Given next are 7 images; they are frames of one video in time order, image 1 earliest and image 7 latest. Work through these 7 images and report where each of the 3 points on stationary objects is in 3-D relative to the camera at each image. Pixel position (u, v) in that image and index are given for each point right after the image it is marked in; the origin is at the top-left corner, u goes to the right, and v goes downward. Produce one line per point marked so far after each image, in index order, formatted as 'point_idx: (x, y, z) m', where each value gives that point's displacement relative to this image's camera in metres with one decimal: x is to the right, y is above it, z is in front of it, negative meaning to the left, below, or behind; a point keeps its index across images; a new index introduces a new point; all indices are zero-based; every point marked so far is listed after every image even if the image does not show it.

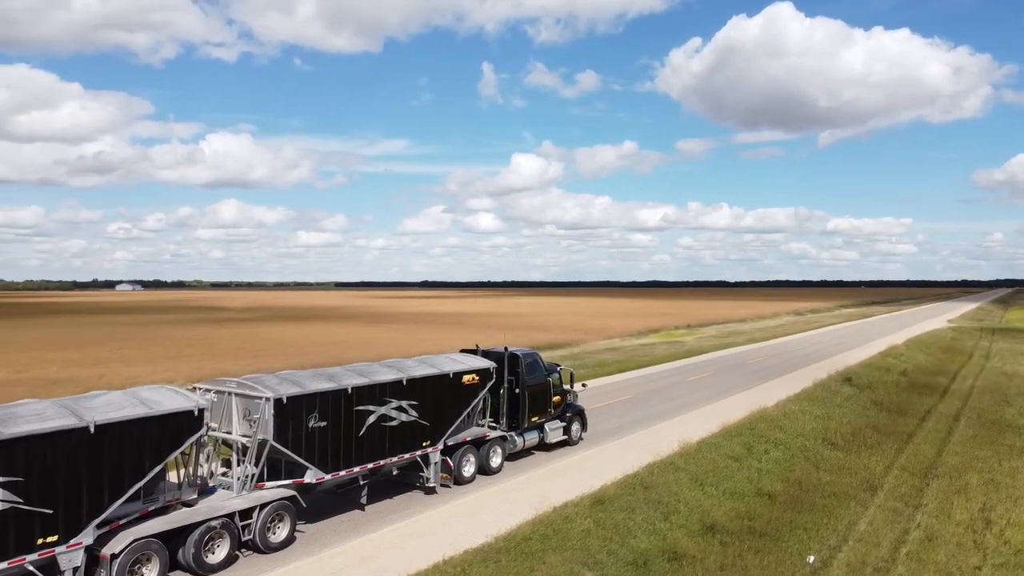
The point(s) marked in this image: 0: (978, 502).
0: (+9.3, -4.2, +15.9) m
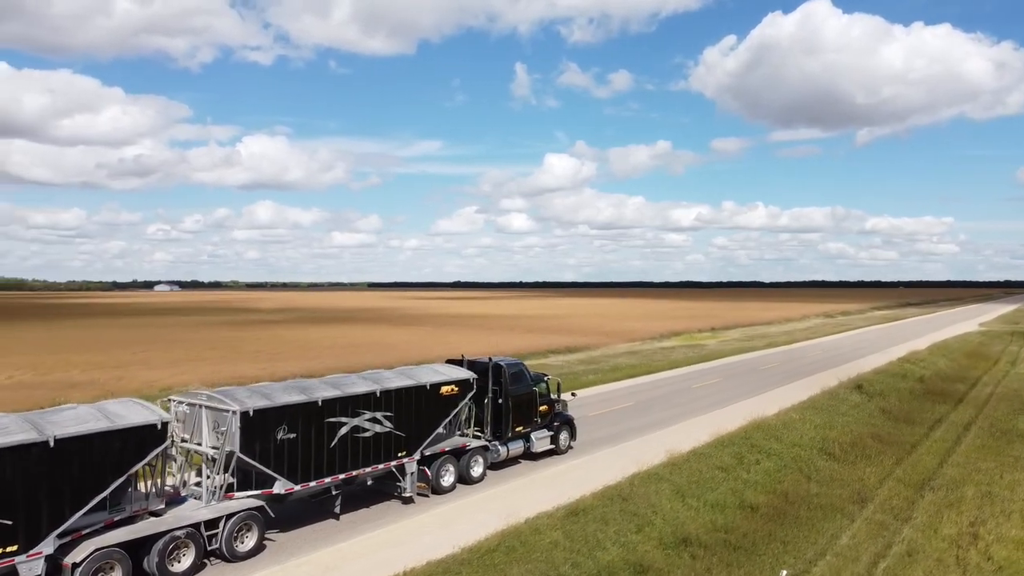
0: (+9.0, -4.4, +15.7) m
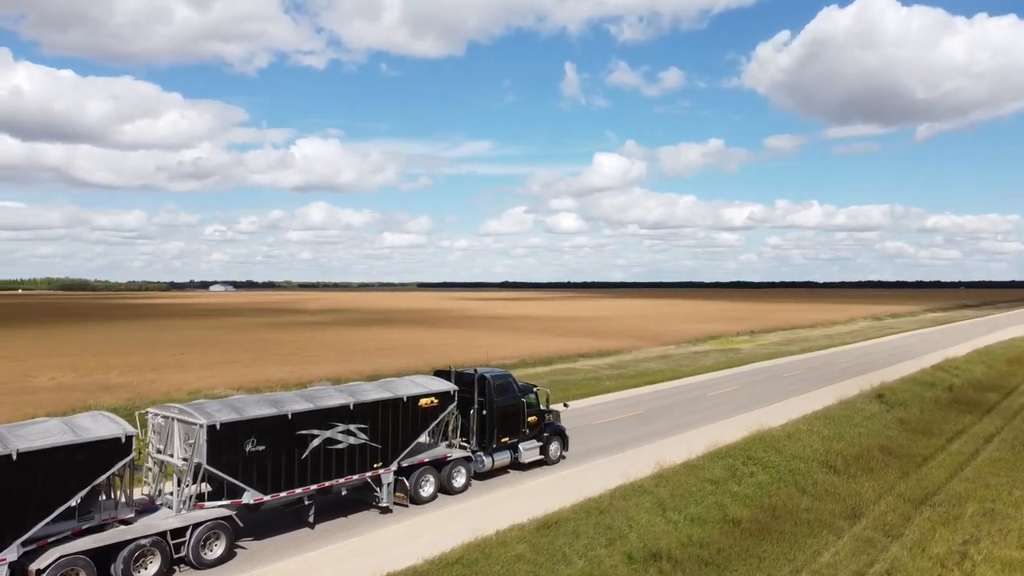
0: (+8.7, -4.7, +15.4) m
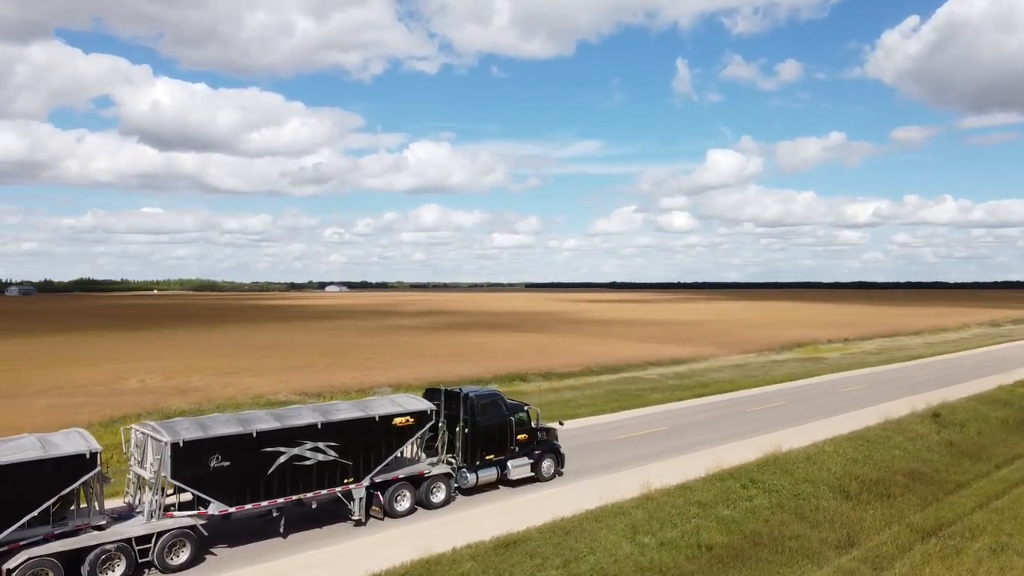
0: (+8.2, -5.2, +14.7) m
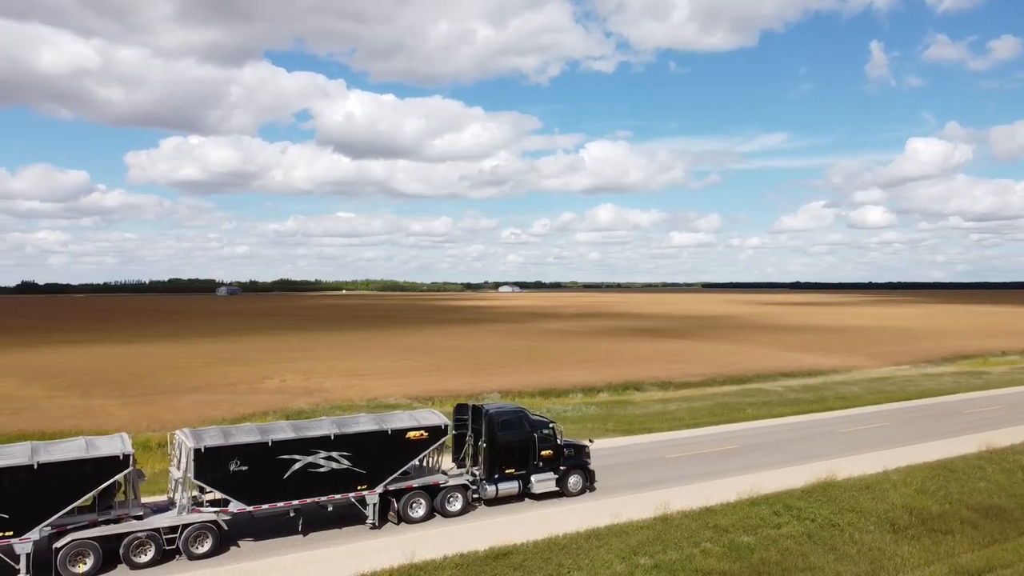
0: (+8.1, -5.7, +13.8) m
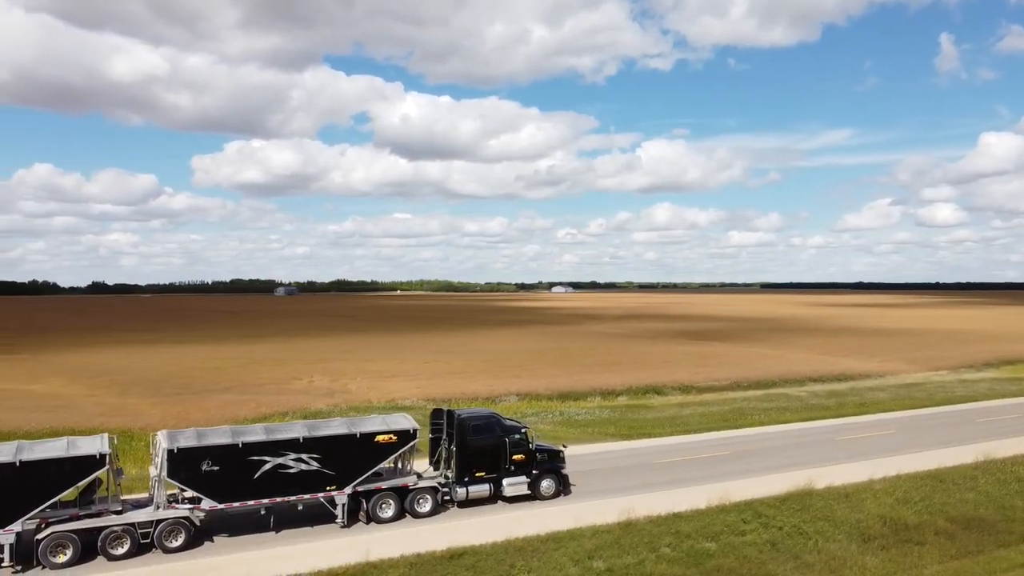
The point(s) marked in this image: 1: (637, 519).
0: (+7.2, -5.9, +13.8) m
1: (+2.7, -5.0, +17.2) m
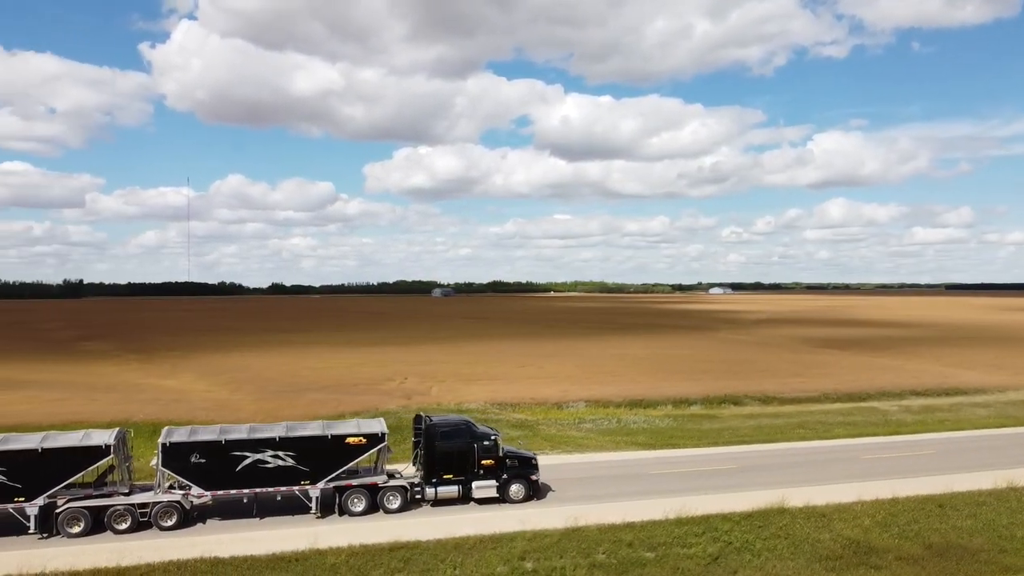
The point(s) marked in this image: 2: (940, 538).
0: (+5.4, -6.3, +14.0) m
1: (+1.7, -5.4, +18.2) m
2: (+10.3, -5.9, +18.9) m
